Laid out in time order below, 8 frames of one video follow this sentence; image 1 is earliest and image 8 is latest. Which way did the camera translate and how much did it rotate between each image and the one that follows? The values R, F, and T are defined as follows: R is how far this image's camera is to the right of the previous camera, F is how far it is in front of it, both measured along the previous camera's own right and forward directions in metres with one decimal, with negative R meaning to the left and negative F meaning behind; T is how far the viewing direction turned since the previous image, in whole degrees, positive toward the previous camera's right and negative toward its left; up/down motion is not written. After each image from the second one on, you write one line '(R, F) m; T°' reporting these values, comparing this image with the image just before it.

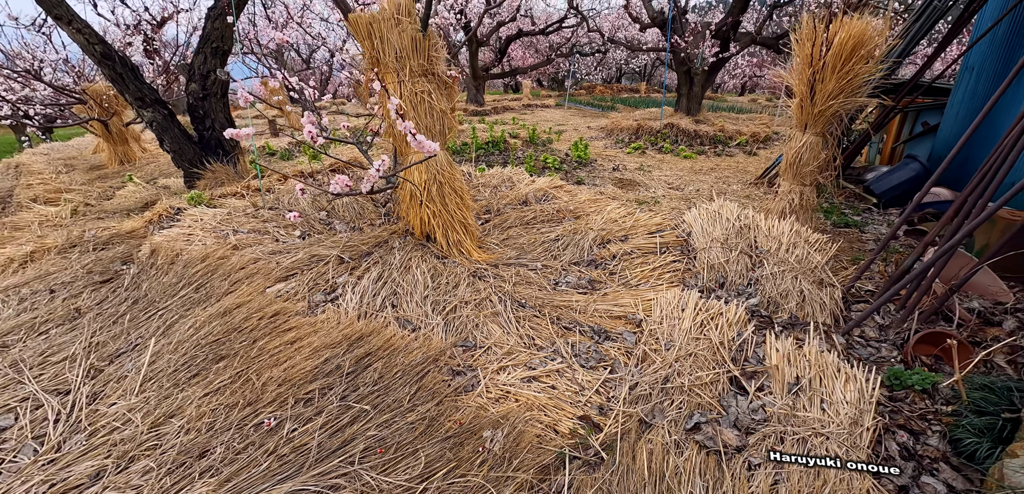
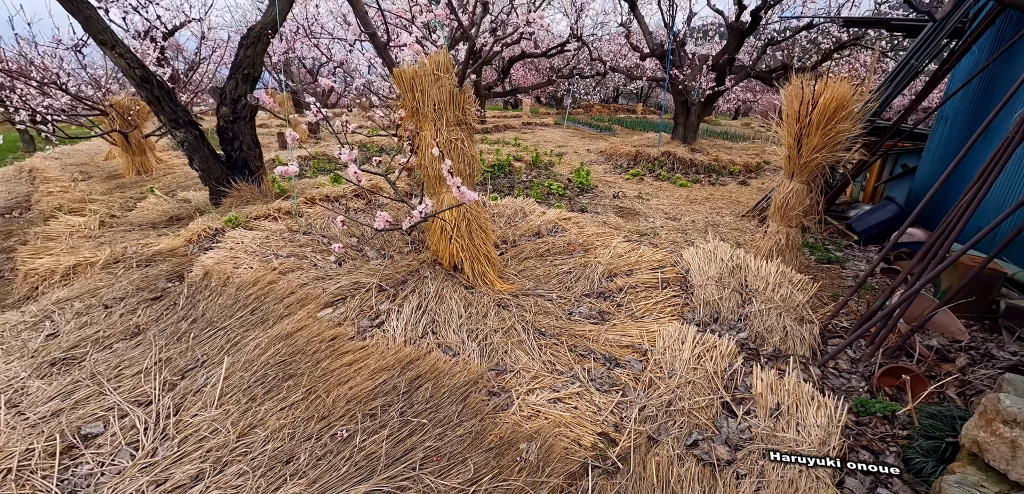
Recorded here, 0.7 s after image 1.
(-0.1, -0.2) m; +1°
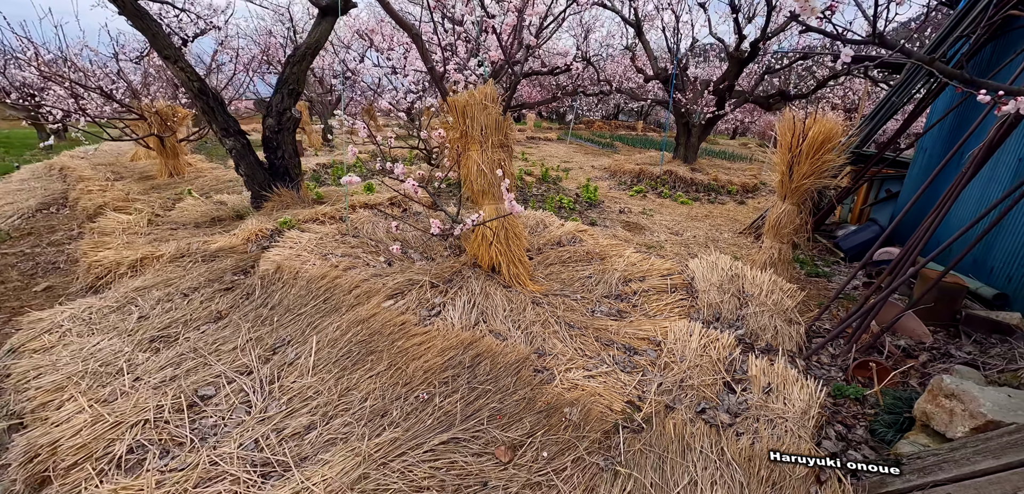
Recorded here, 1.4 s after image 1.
(-0.2, -0.3) m; +1°
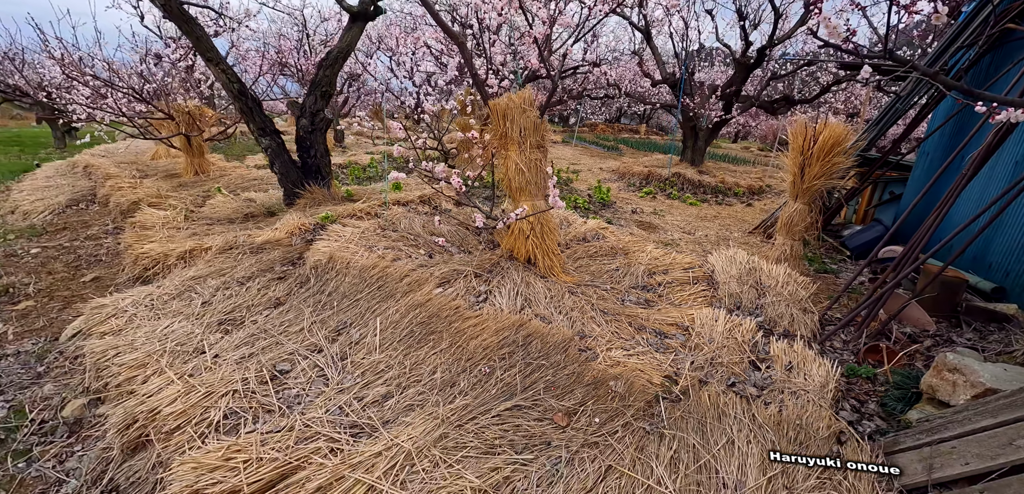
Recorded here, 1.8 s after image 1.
(-0.2, -0.2) m; 0°
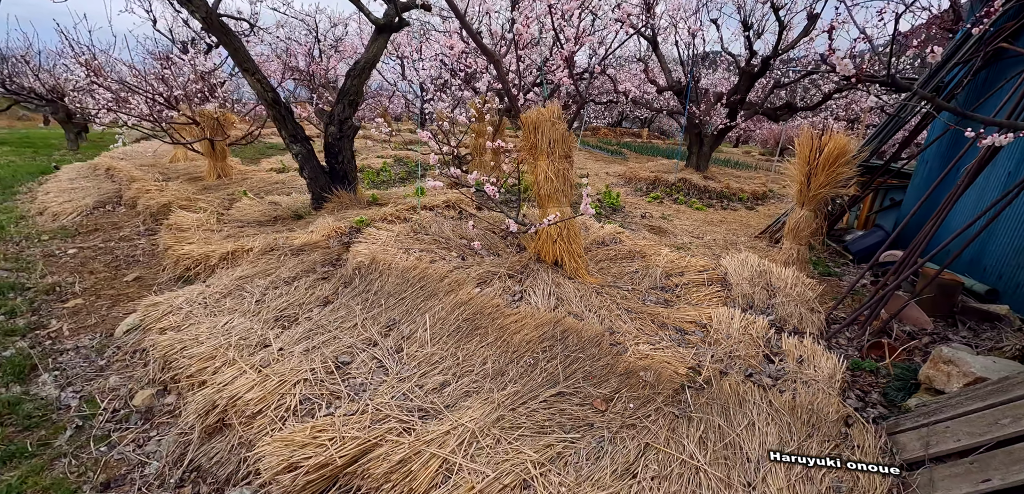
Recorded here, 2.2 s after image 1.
(-0.2, -0.2) m; 0°
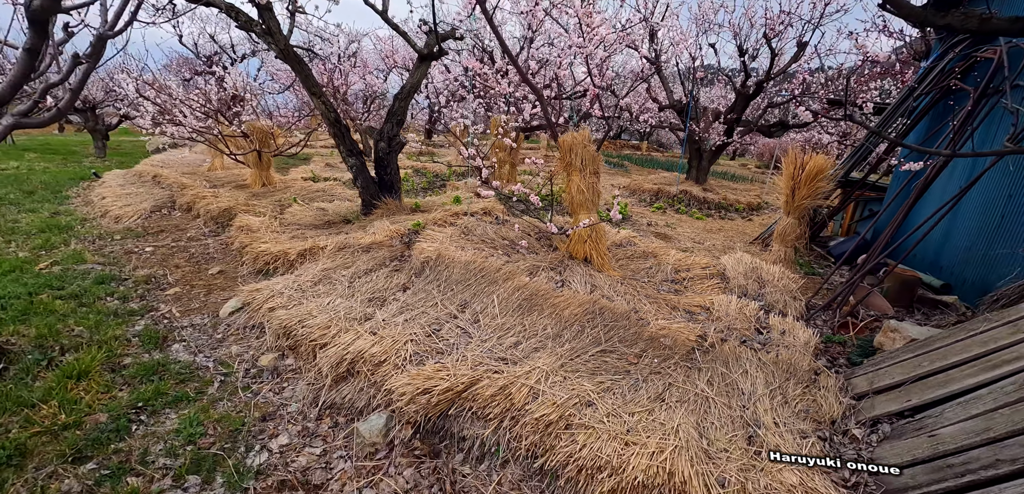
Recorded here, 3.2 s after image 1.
(-0.3, -0.6) m; +1°
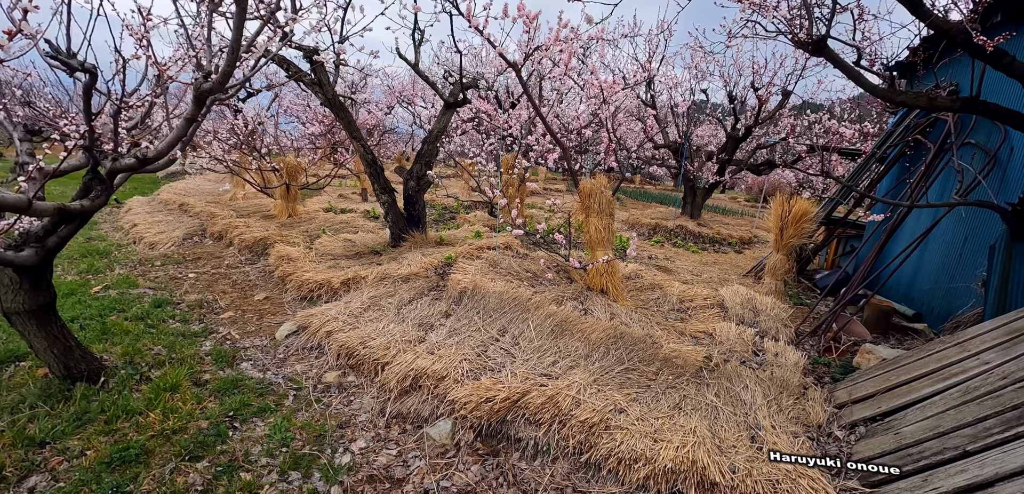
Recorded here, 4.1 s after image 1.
(-0.3, -0.4) m; +1°
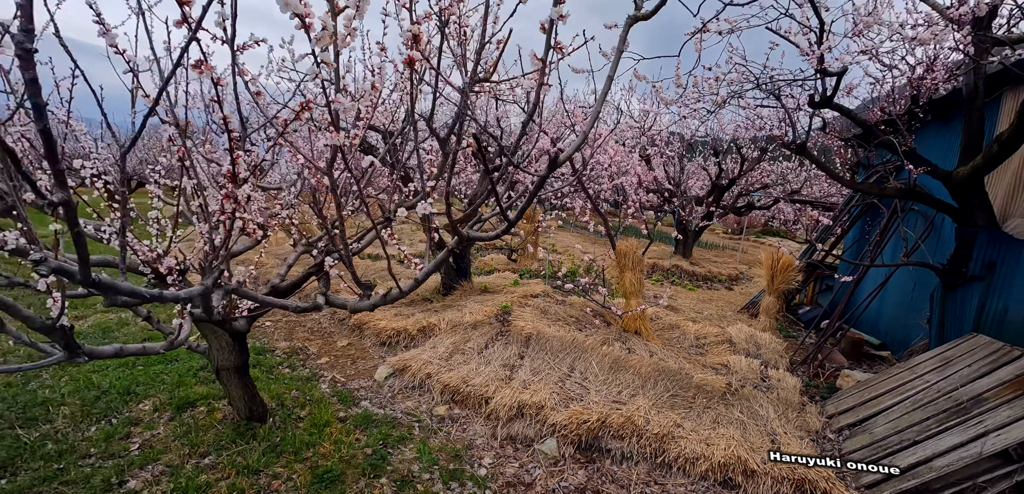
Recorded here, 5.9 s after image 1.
(-0.7, -0.9) m; +3°
